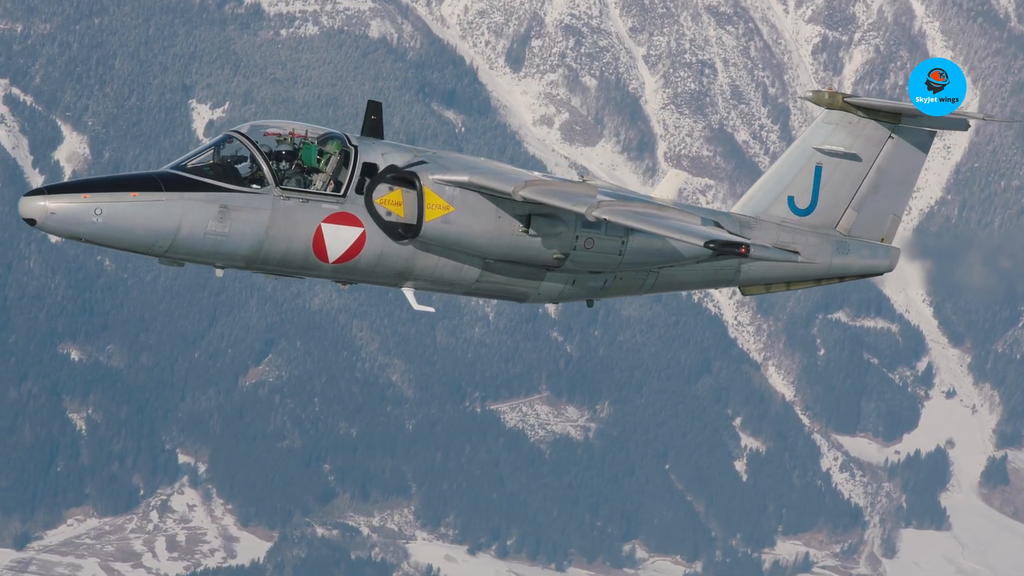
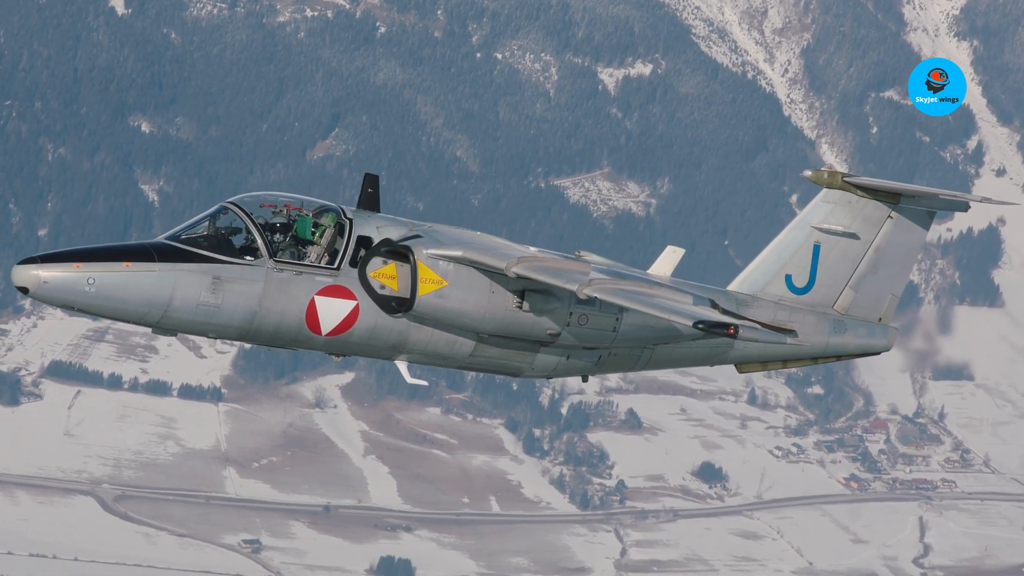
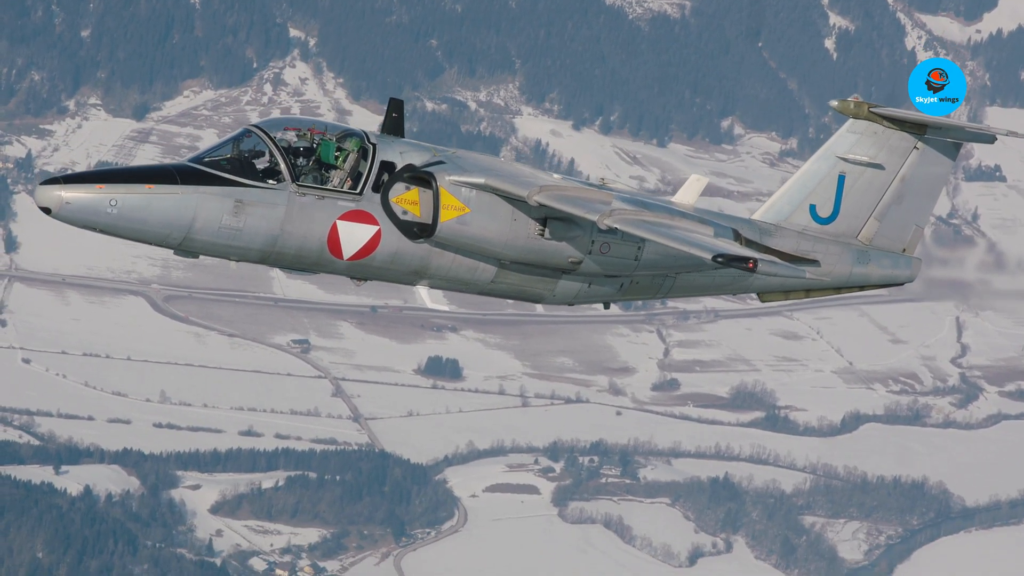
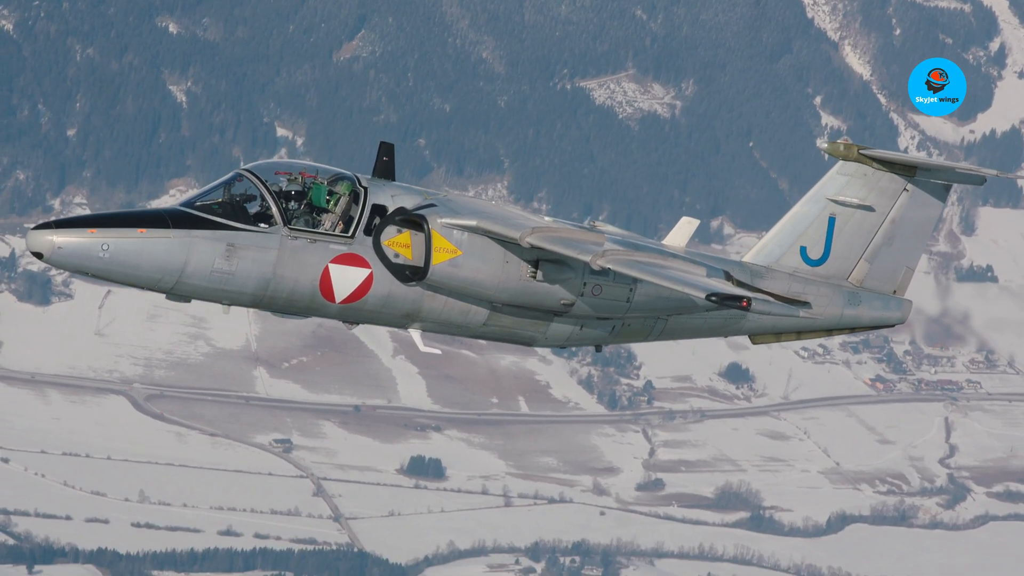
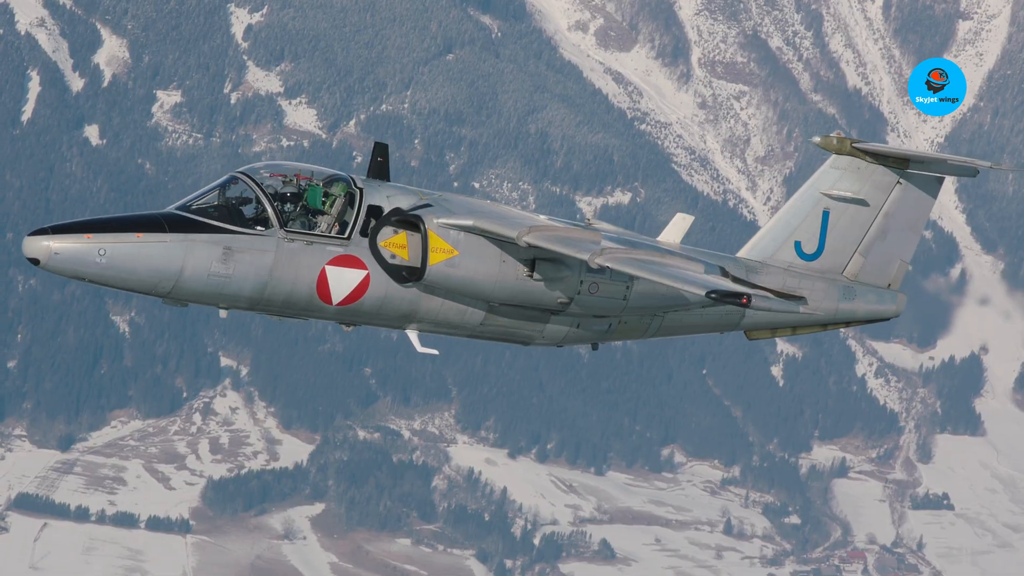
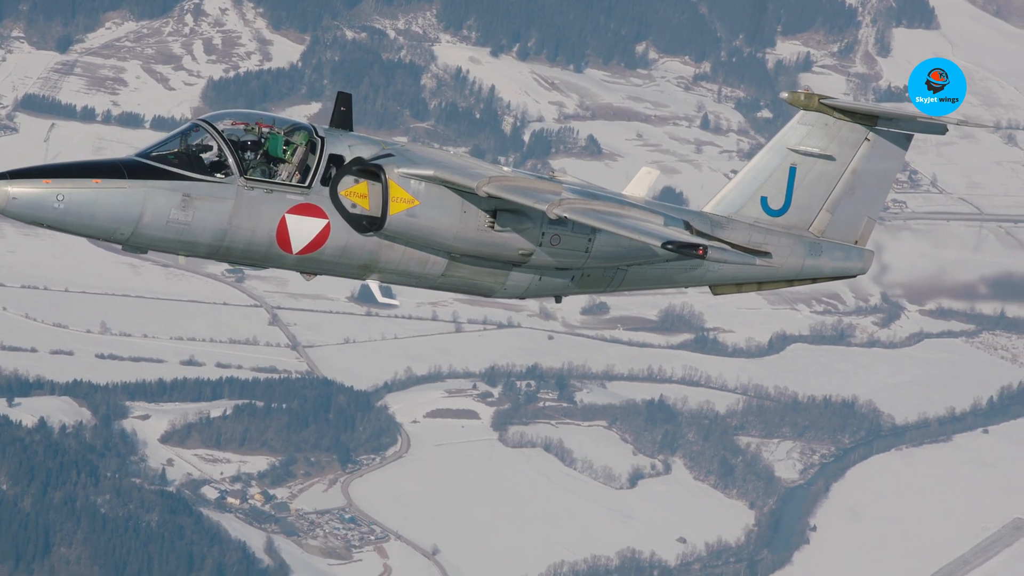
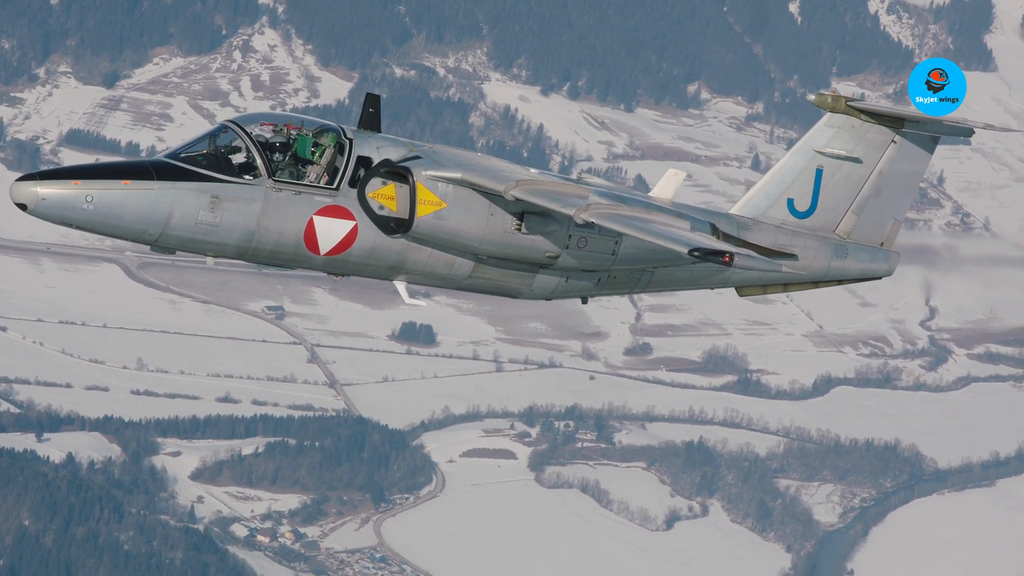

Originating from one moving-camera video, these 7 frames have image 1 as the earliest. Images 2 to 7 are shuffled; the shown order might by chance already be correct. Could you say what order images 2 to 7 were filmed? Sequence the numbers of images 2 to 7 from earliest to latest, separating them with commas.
5, 2, 4, 3, 7, 6
